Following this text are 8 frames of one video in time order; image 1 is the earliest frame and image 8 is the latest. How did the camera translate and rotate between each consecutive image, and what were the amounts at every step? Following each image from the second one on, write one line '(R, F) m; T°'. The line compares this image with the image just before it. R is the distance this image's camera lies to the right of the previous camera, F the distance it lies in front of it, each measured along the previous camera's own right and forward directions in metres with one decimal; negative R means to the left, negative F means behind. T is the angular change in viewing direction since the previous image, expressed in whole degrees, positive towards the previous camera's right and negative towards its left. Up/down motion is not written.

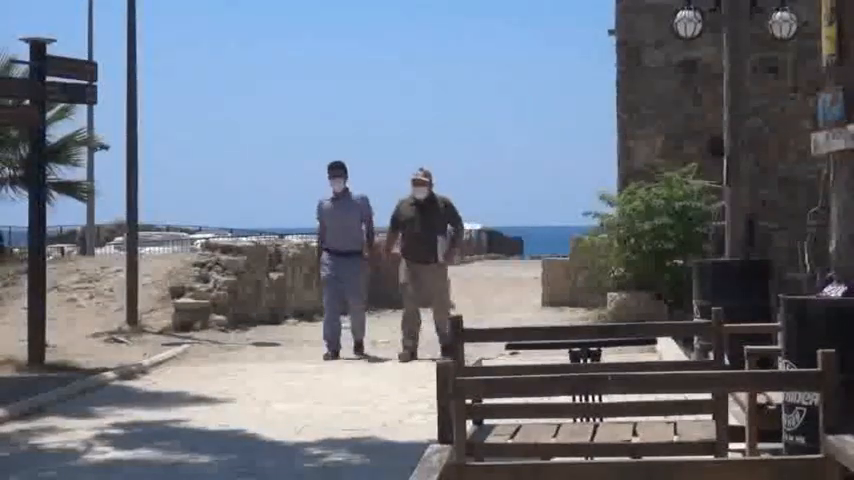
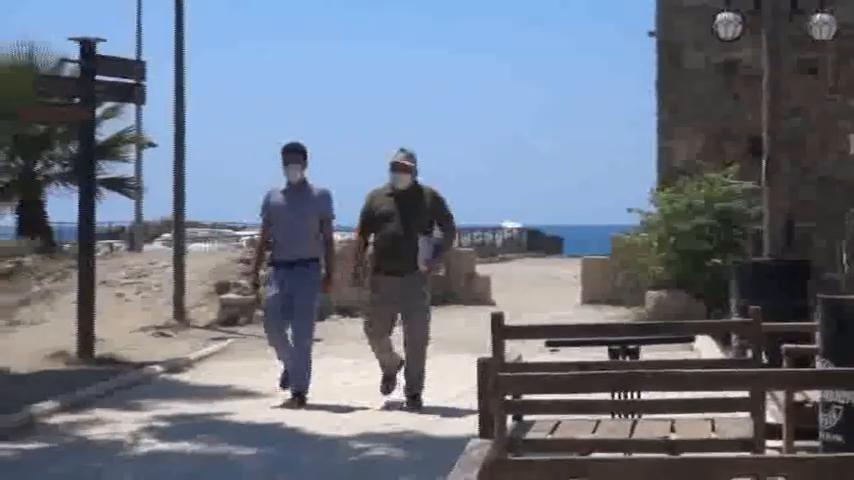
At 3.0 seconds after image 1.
(0.0, -0.1) m; -1°
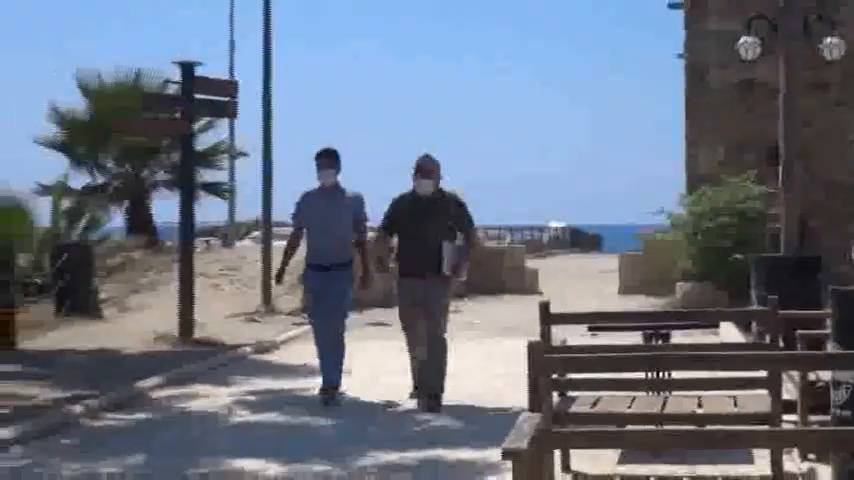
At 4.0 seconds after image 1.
(0.0, -1.1) m; -2°
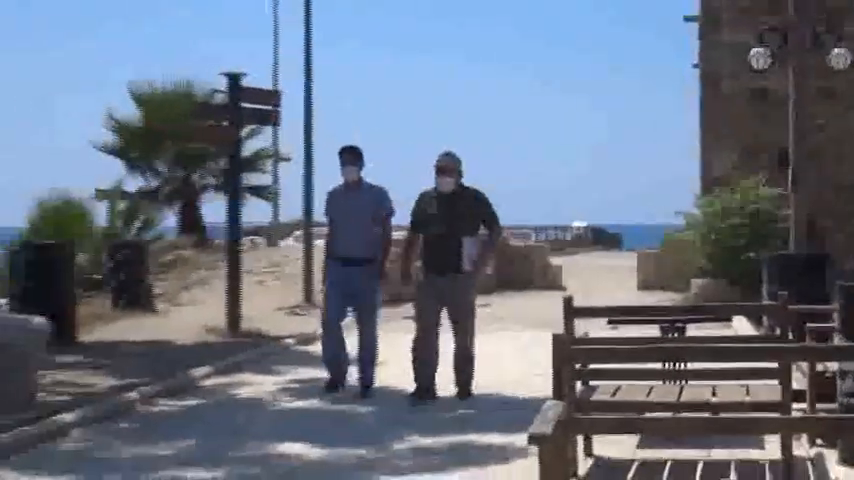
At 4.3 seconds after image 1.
(0.0, -0.6) m; -1°
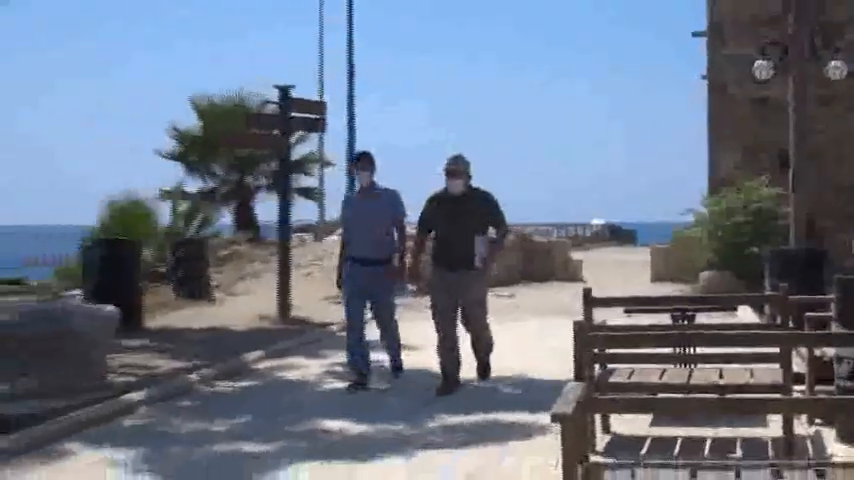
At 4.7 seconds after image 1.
(0.0, -0.9) m; -1°
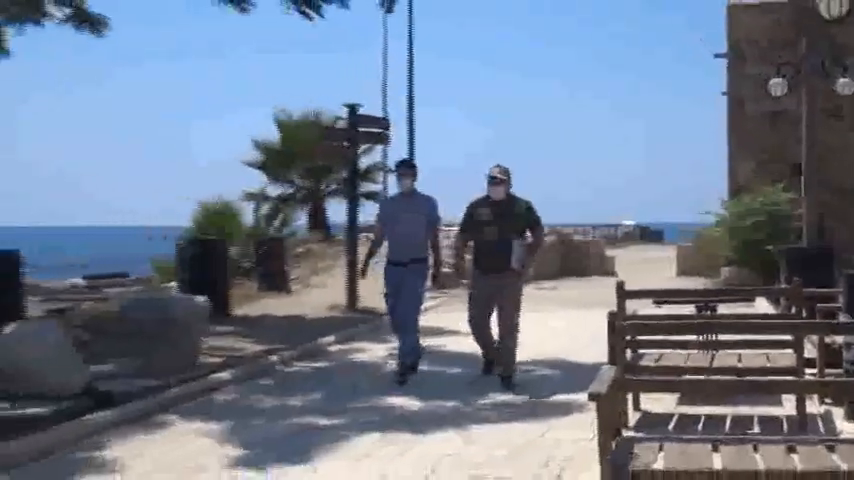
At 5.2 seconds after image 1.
(0.0, -1.3) m; -1°
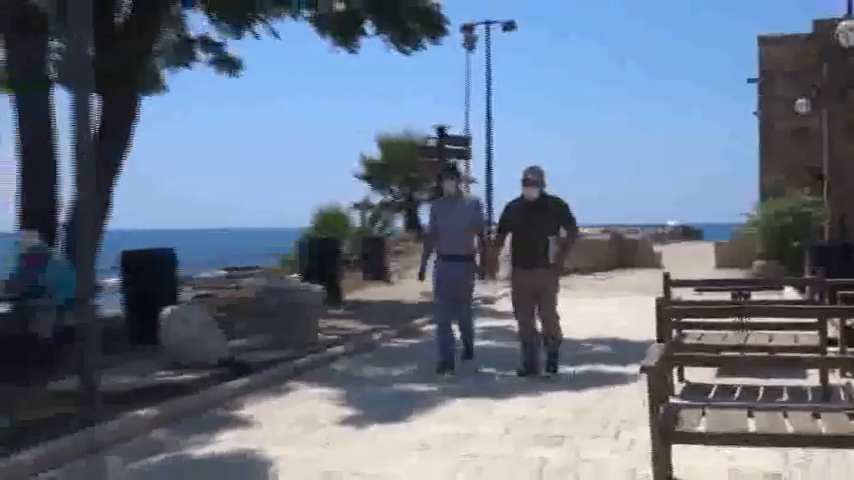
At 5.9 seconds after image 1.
(+0.1, -2.2) m; -2°
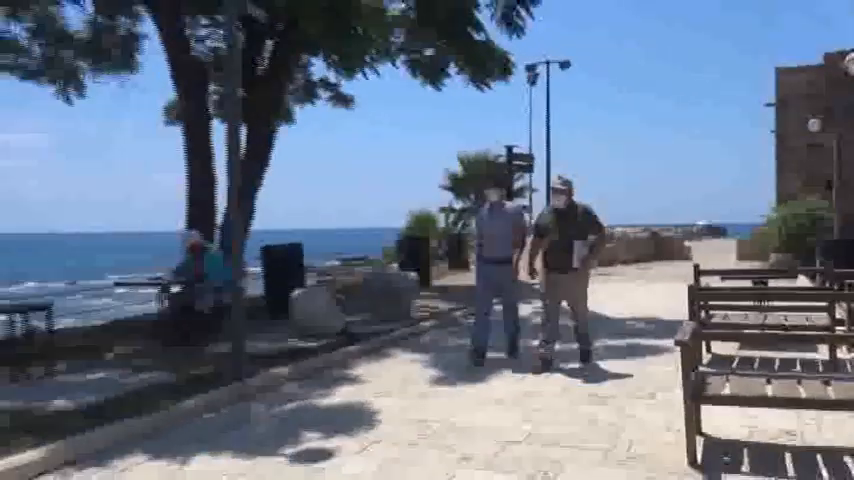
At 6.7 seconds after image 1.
(+0.1, -3.0) m; -2°
